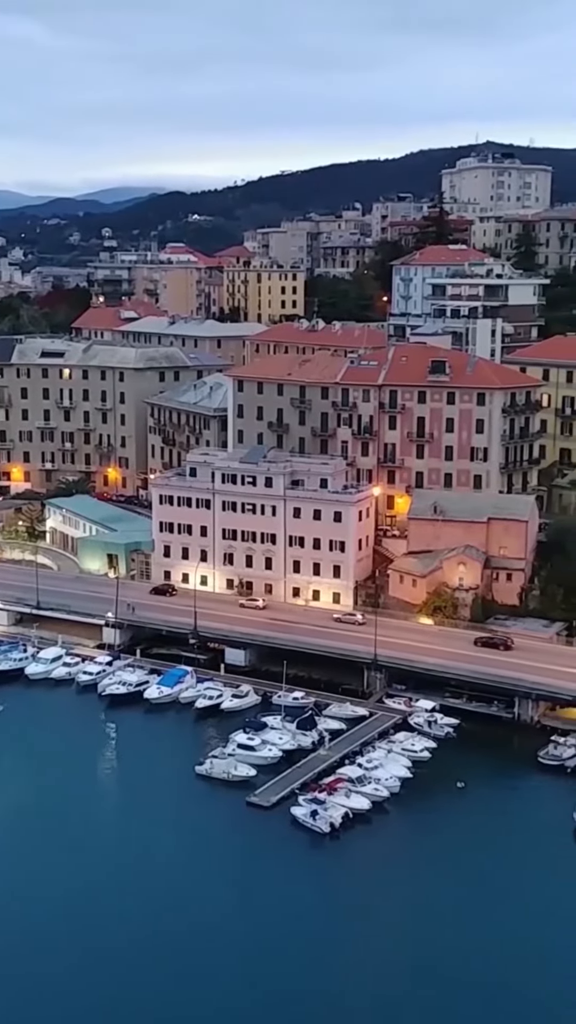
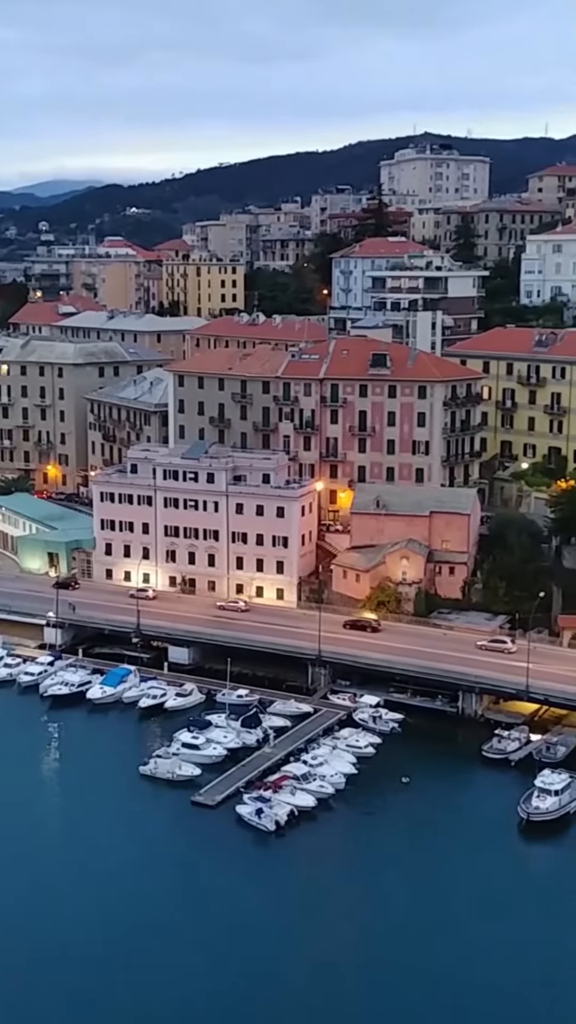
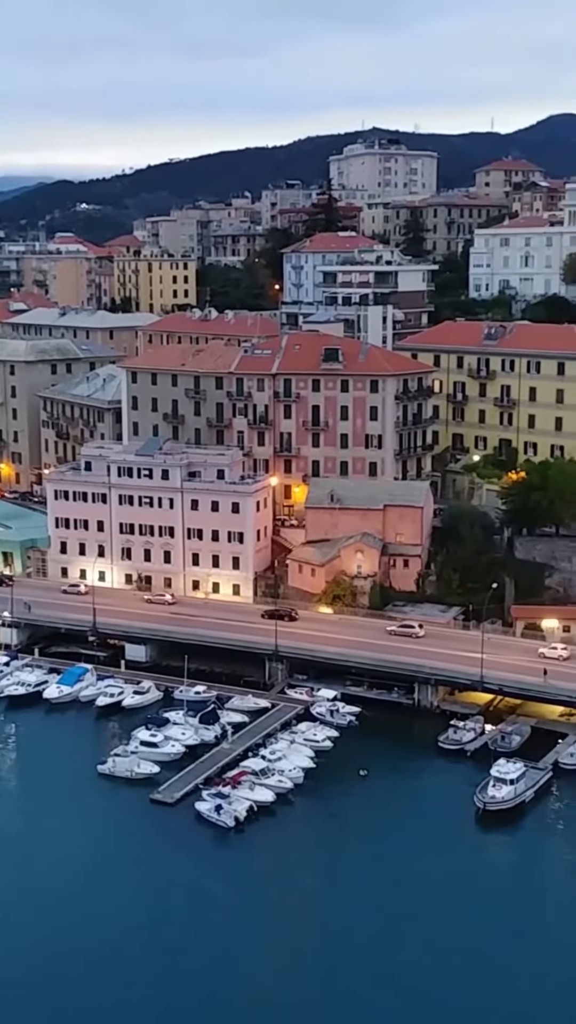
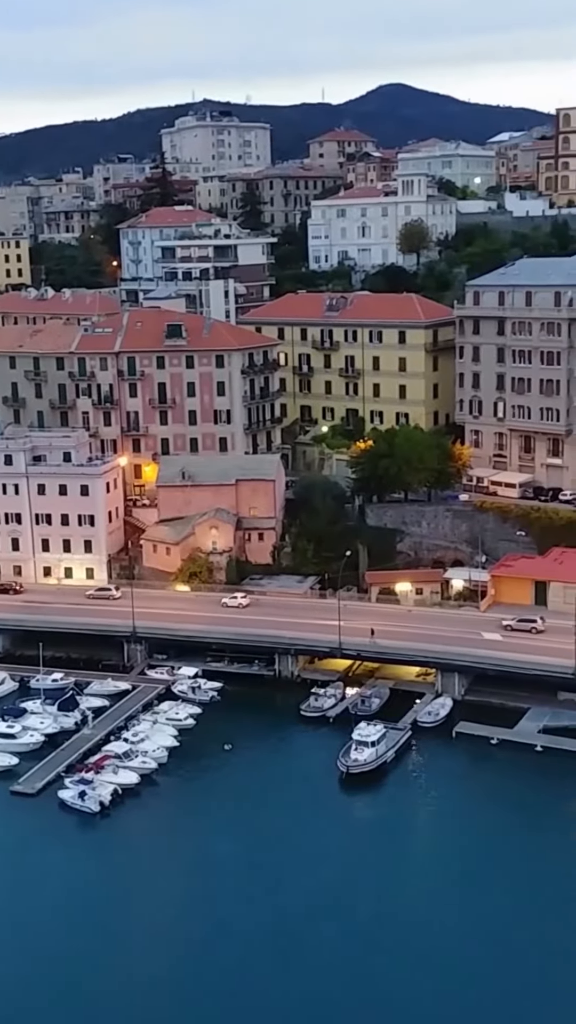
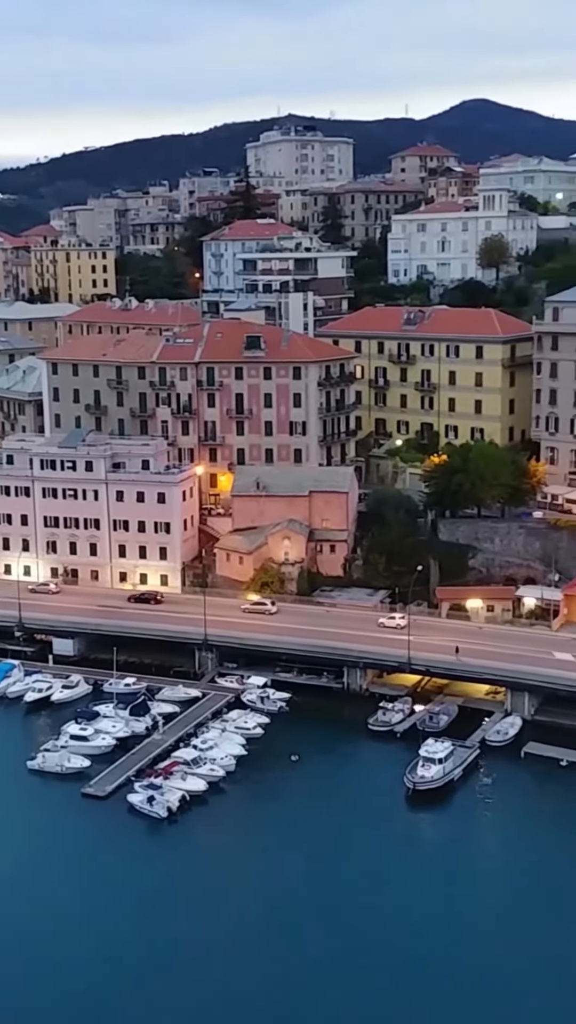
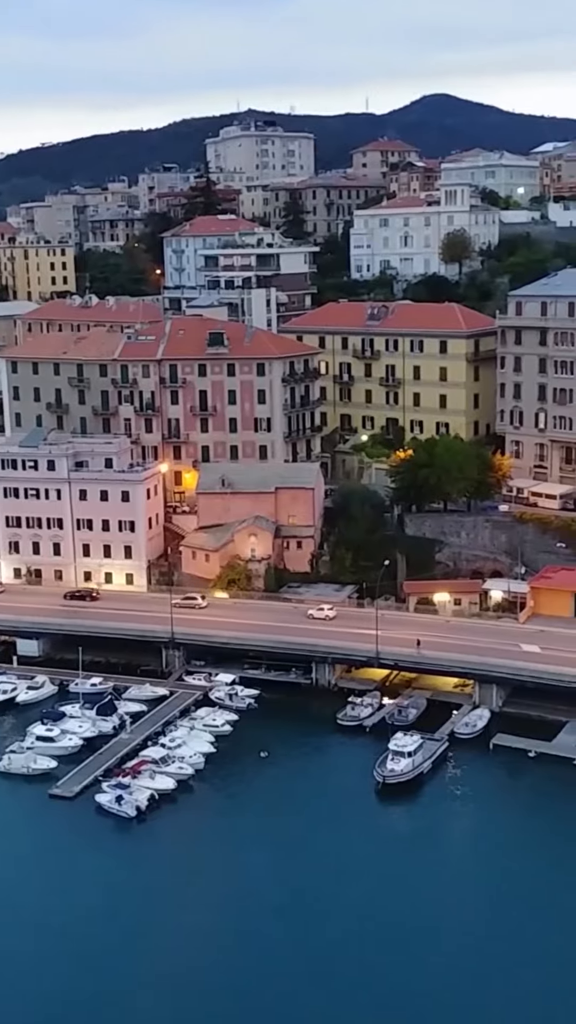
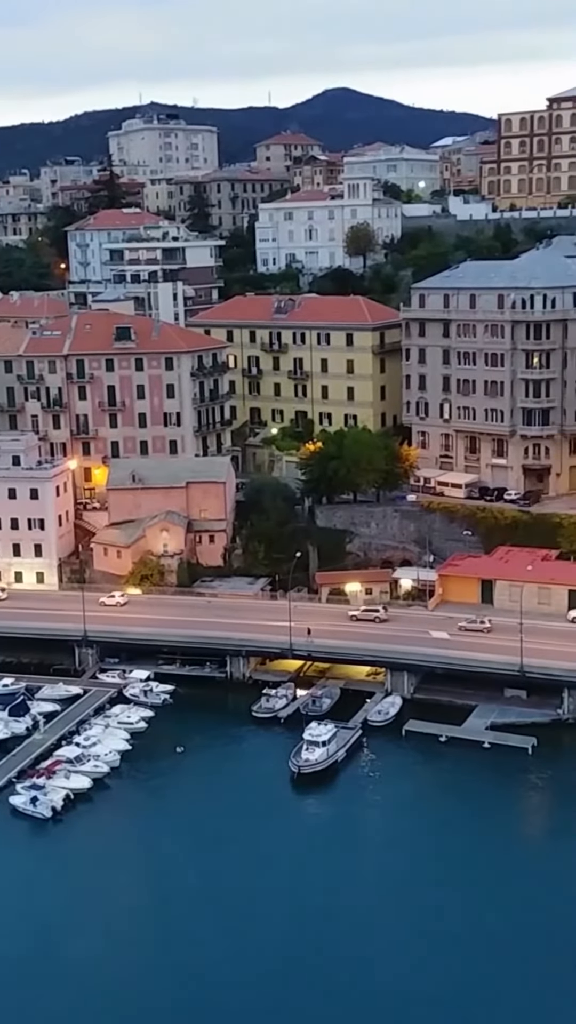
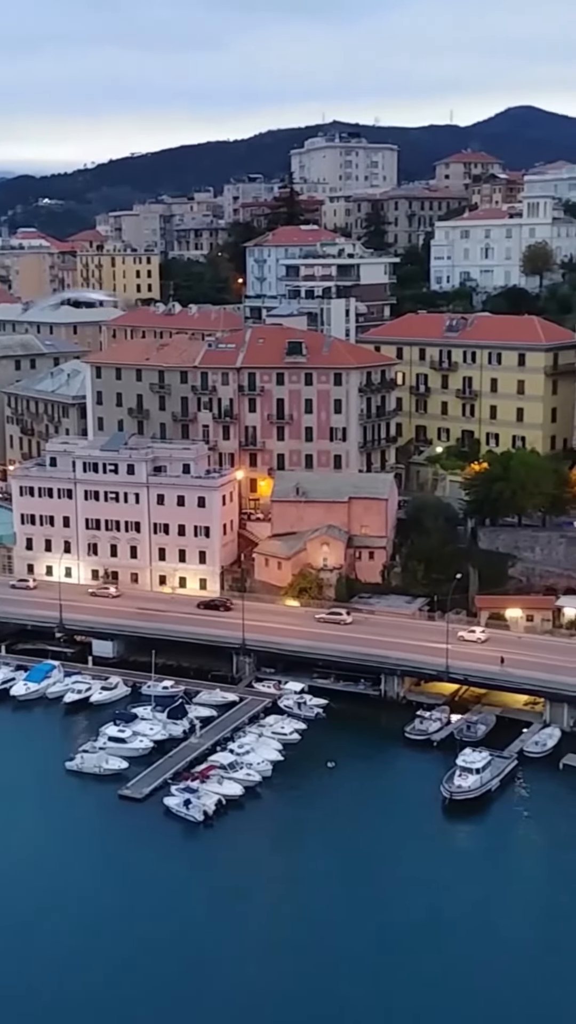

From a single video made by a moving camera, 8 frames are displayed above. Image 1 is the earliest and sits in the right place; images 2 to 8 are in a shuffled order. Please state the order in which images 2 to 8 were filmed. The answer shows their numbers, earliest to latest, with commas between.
2, 3, 8, 5, 6, 4, 7
